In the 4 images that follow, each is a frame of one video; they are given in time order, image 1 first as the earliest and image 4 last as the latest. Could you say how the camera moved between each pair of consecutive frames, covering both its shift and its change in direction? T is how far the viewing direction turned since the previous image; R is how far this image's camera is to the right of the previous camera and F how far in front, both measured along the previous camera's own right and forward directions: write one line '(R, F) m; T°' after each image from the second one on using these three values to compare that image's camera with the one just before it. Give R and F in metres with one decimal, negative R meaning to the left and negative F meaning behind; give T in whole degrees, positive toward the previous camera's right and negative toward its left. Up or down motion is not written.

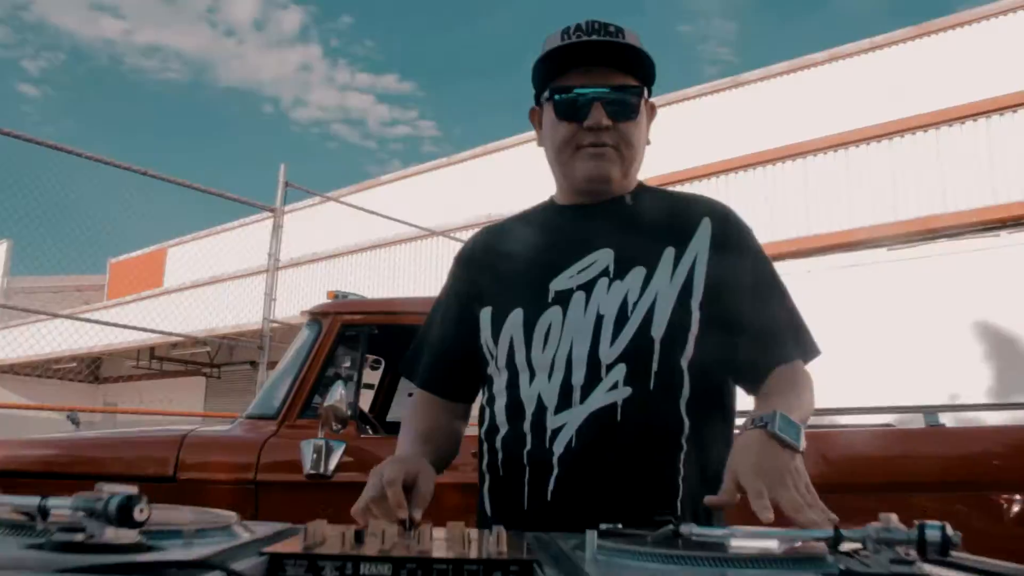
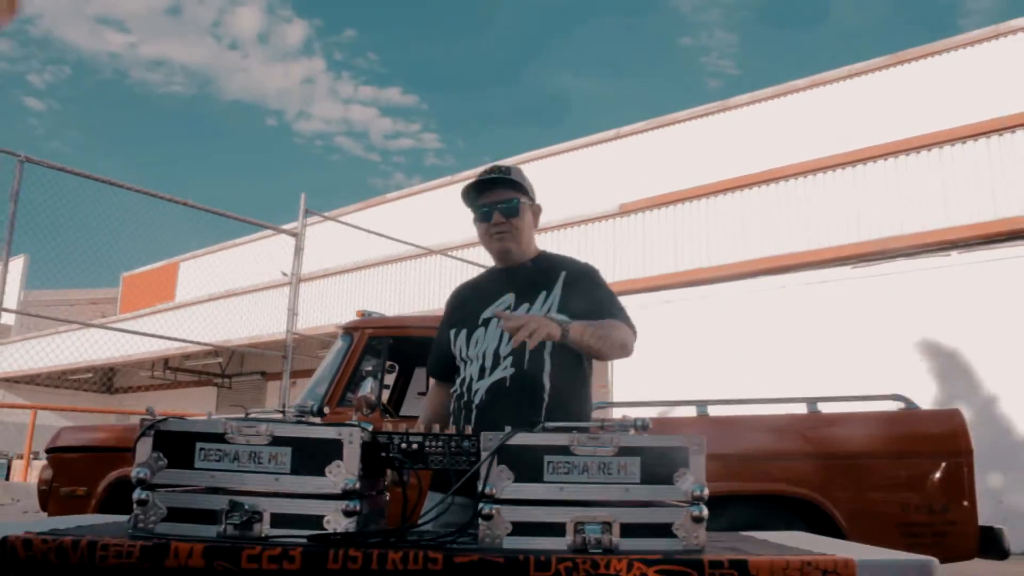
(+0.1, -1.0) m; 0°
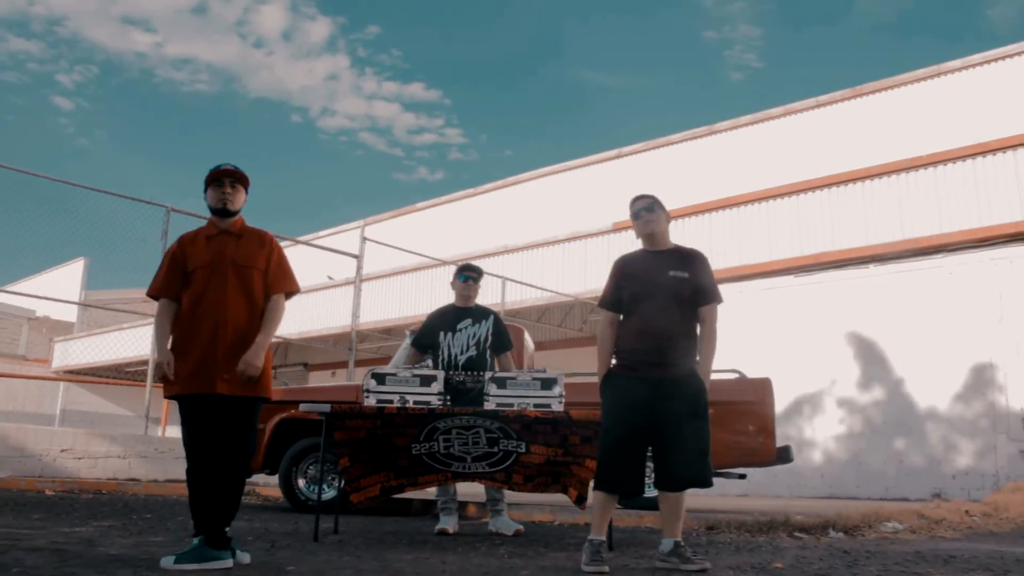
(+0.2, -2.9) m; -2°
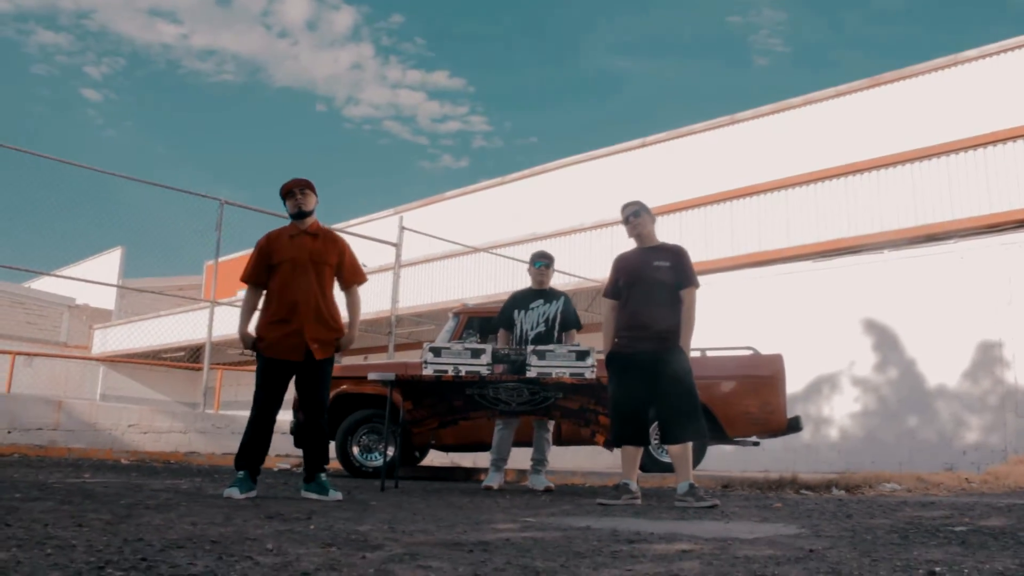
(-0.1, -0.7) m; -2°
